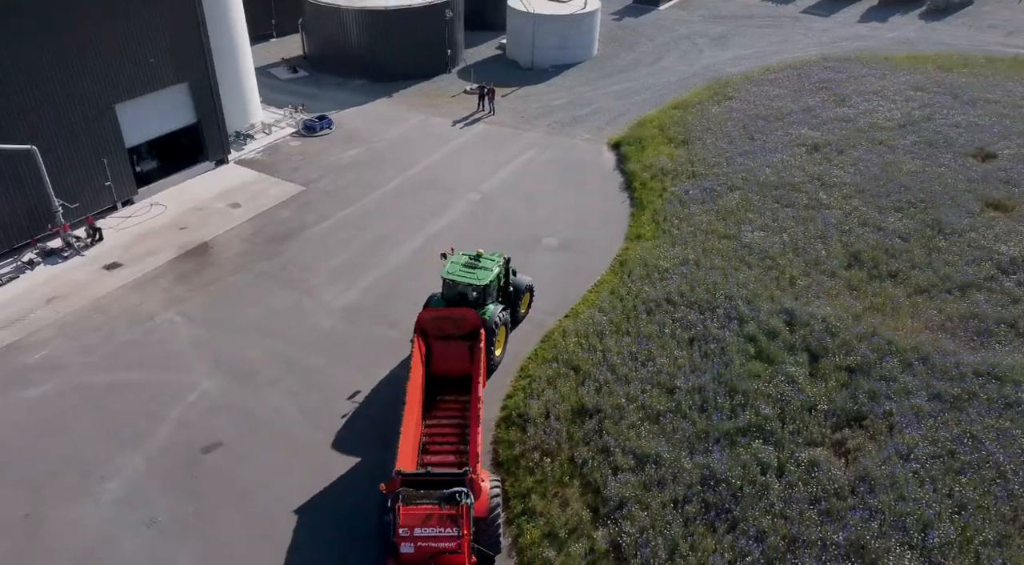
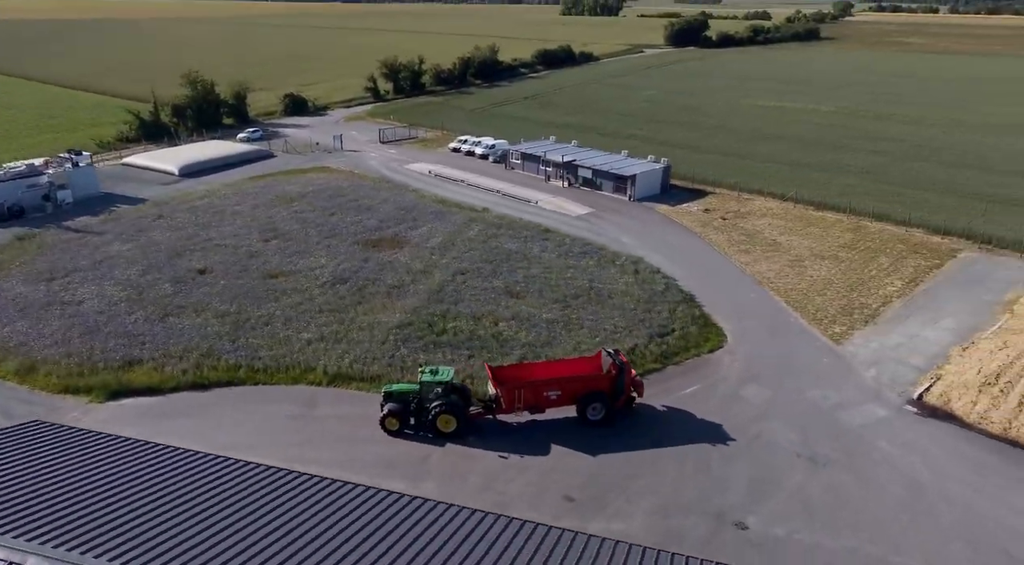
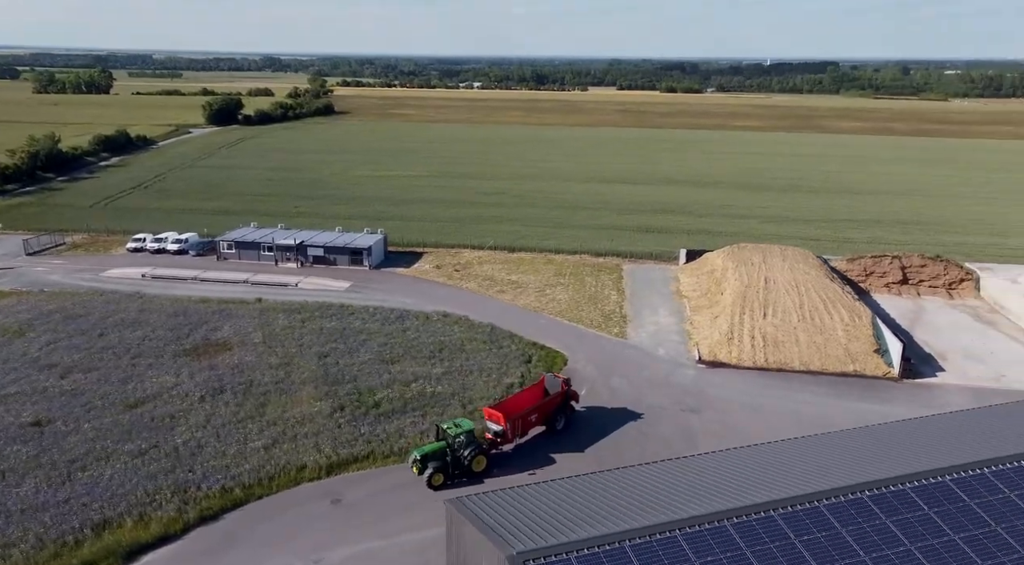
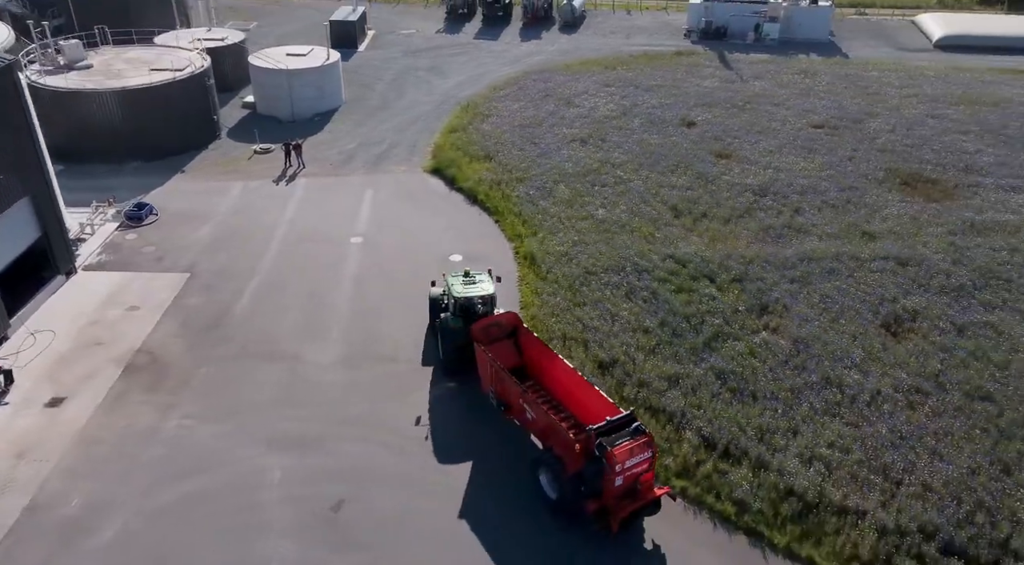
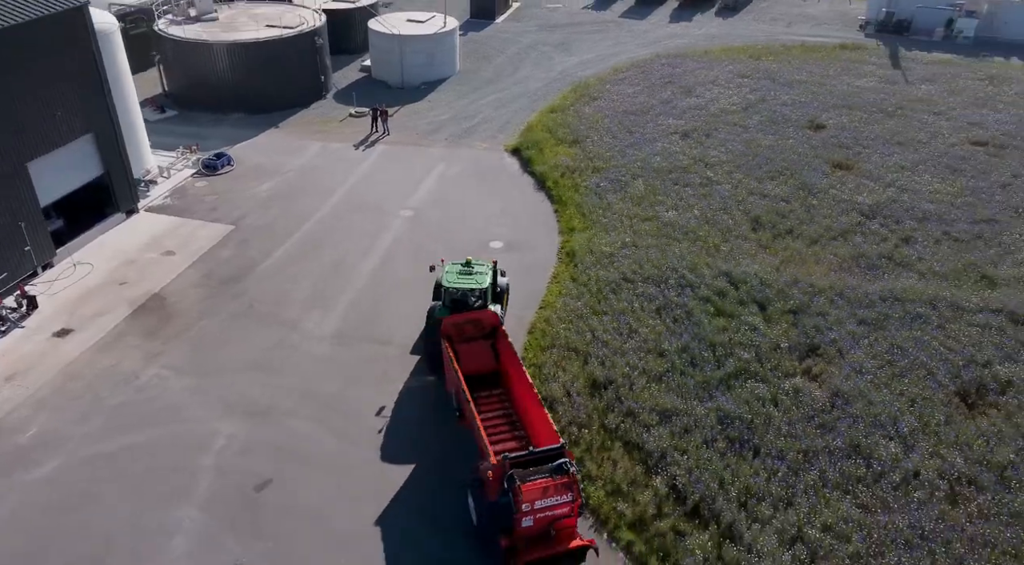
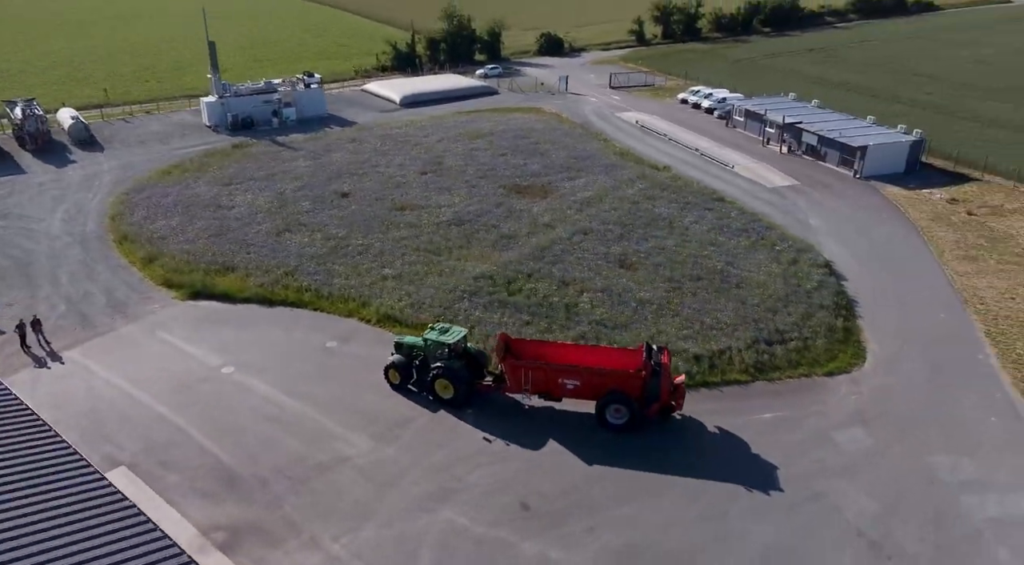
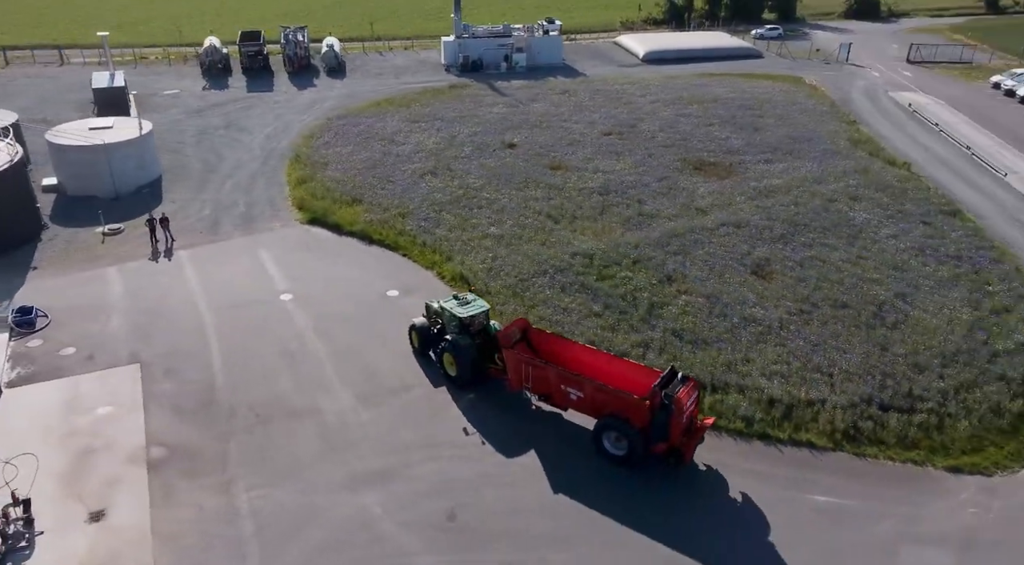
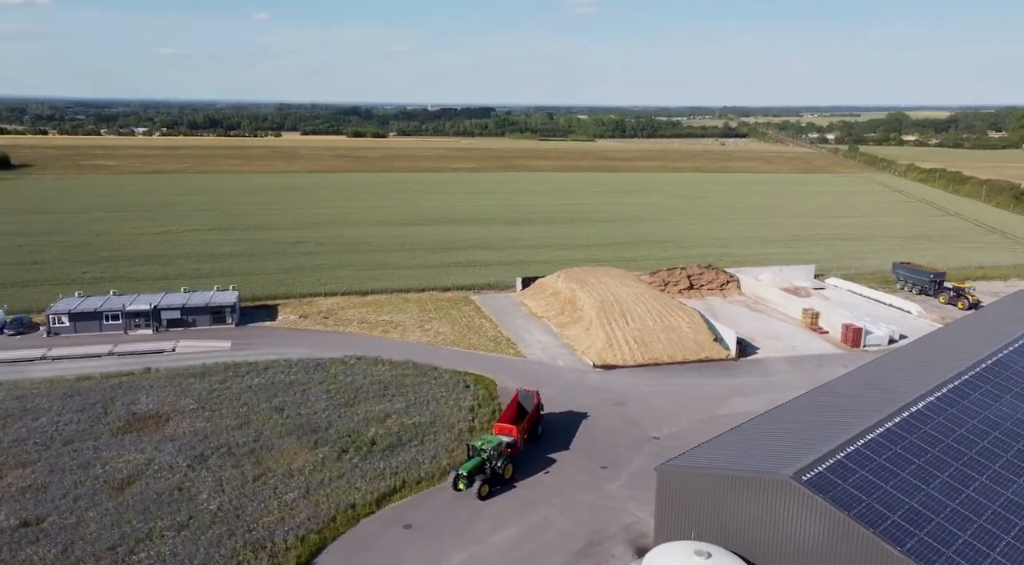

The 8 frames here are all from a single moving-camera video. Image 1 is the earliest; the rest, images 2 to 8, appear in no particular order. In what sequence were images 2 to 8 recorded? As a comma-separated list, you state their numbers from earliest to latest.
5, 4, 7, 6, 2, 3, 8
